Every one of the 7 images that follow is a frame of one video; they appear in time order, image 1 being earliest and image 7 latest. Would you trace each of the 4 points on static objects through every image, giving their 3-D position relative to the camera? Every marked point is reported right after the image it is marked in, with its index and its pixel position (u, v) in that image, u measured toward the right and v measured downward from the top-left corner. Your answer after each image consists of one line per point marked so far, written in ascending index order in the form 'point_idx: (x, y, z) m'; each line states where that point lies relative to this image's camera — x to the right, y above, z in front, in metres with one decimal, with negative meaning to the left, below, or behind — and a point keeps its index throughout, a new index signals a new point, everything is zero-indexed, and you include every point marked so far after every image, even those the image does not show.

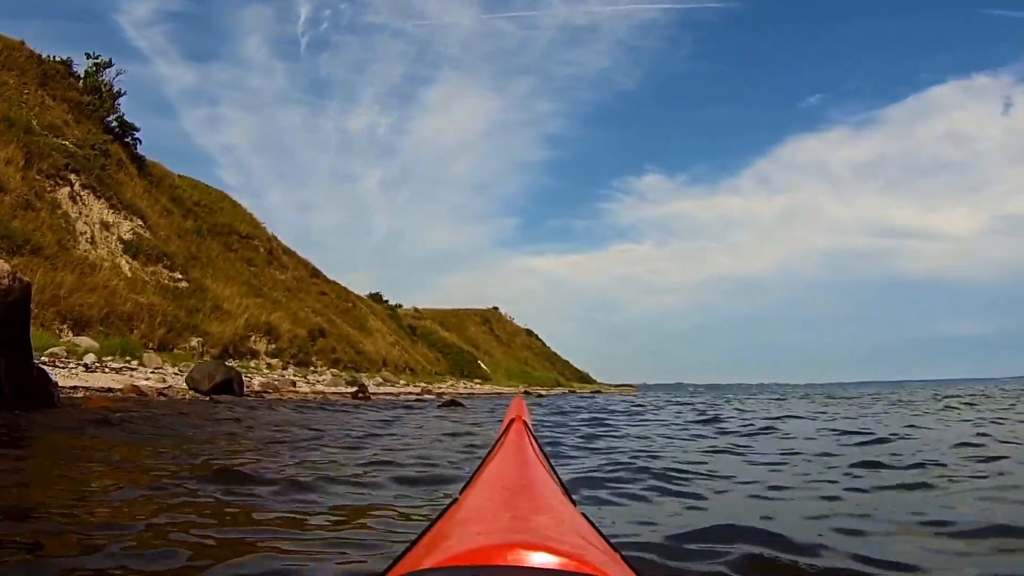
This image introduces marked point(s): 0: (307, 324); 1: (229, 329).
0: (-4.9, -0.9, +17.3) m
1: (-5.9, -0.9, +15.1) m
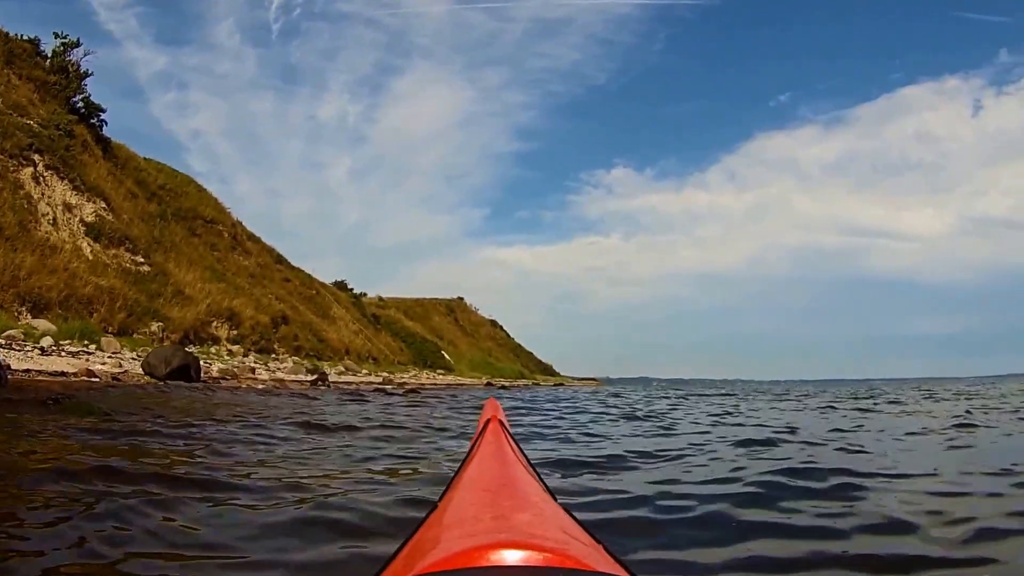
0: (-5.8, -0.5, +17.3) m
1: (-6.7, -0.6, +15.1) m
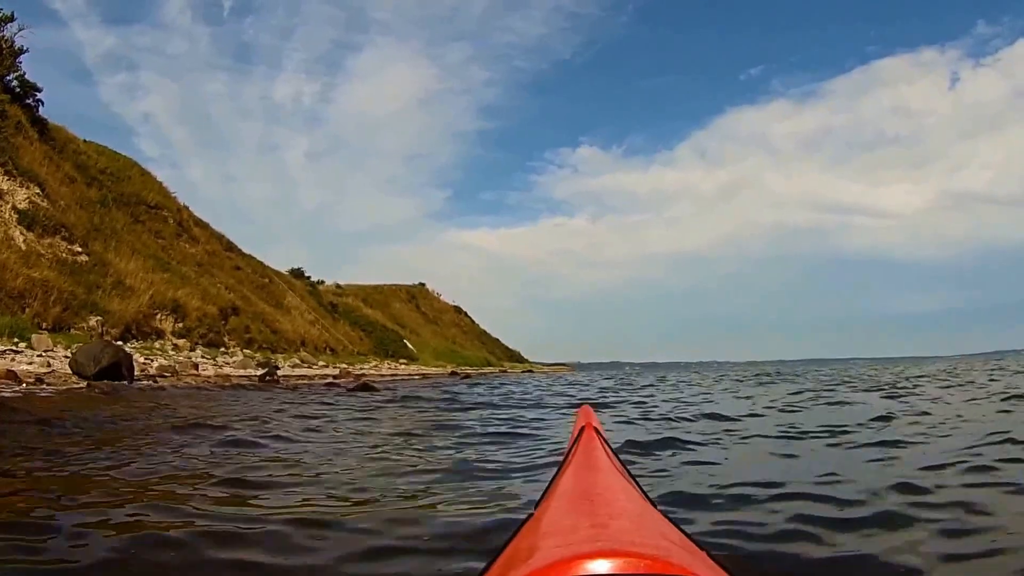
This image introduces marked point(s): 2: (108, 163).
0: (-6.6, -0.3, +16.4) m
1: (-7.4, -0.4, +14.1) m
2: (-10.8, +3.3, +19.4) m
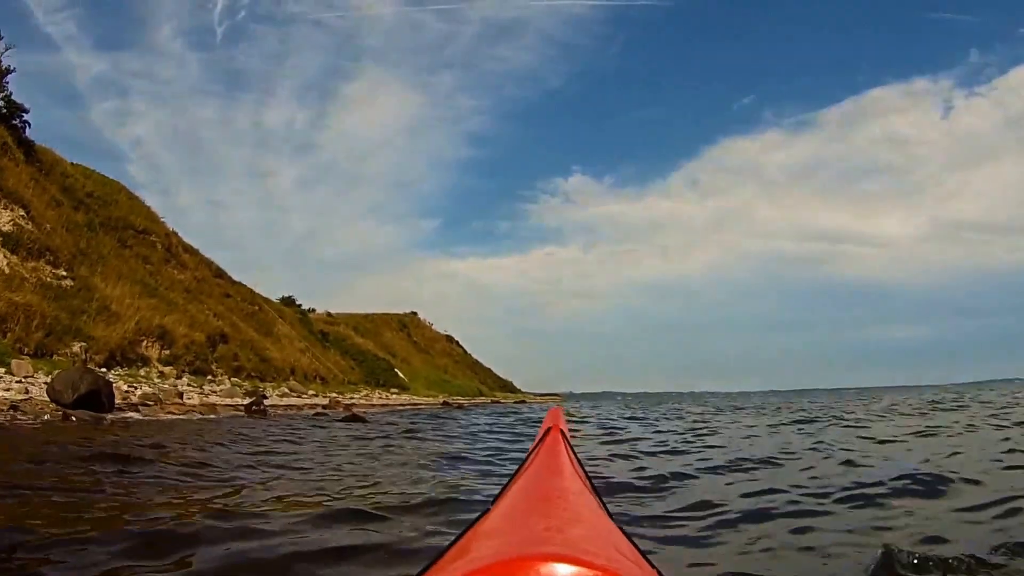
0: (-6.7, -0.9, +16.0) m
1: (-7.5, -0.9, +13.7) m
2: (-10.9, +2.6, +19.1) m
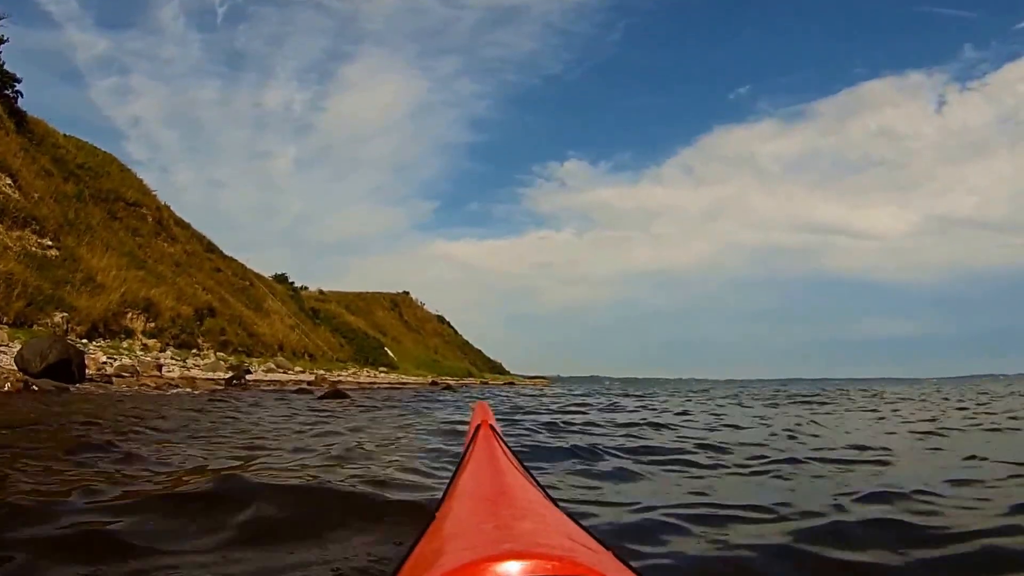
0: (-6.9, -0.3, +15.8) m
1: (-7.7, -0.3, +13.5) m
2: (-11.0, +3.4, +18.8) m
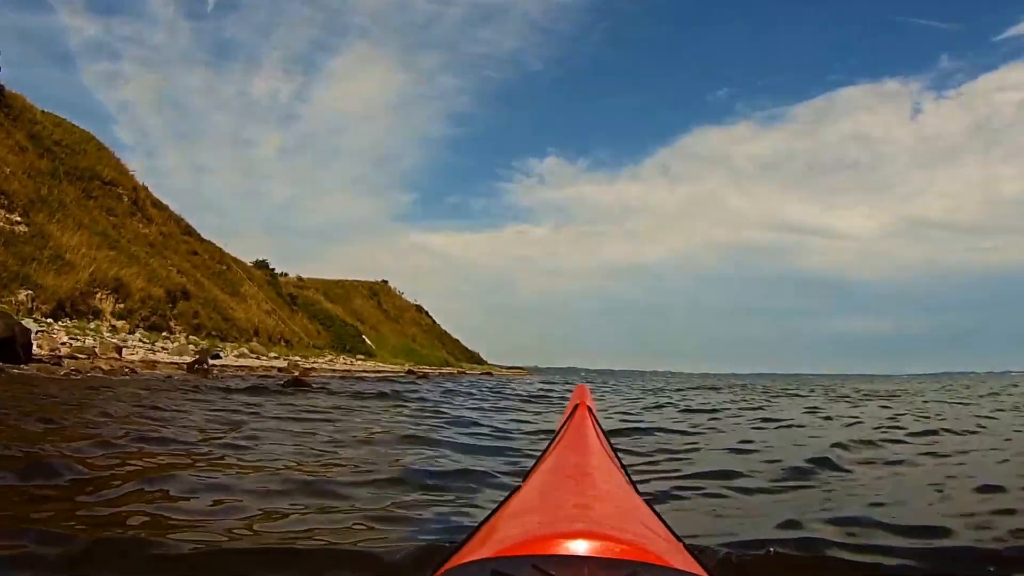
0: (-7.3, +0.1, +15.5) m
1: (-8.1, +0.1, +13.2) m
2: (-11.4, +3.9, +18.4) m
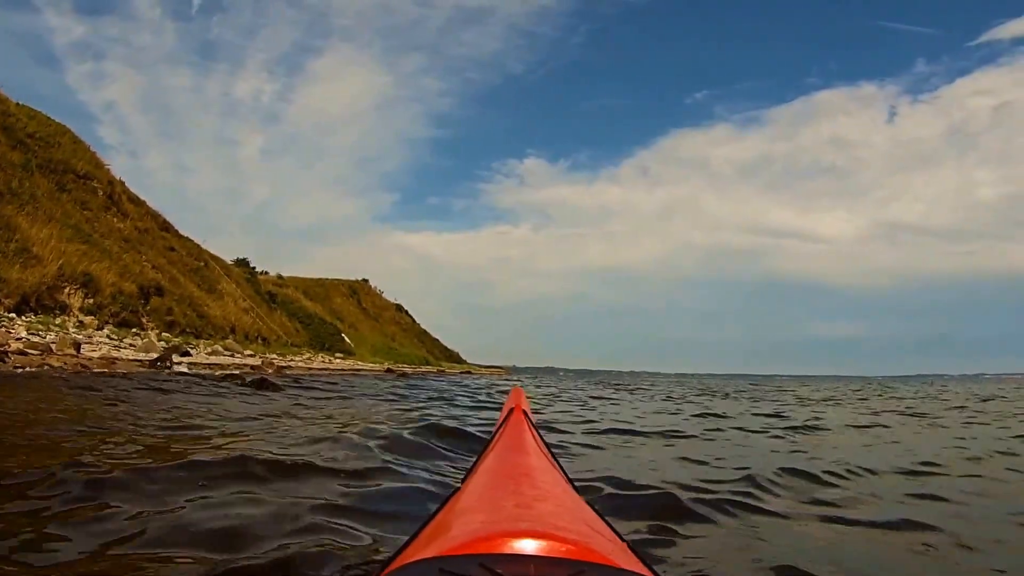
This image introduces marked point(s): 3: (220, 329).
0: (-7.7, +0.2, +15.0) m
1: (-8.4, +0.2, +12.7) m
2: (-11.7, +4.0, +18.0) m
3: (-6.3, -0.9, +15.6) m
